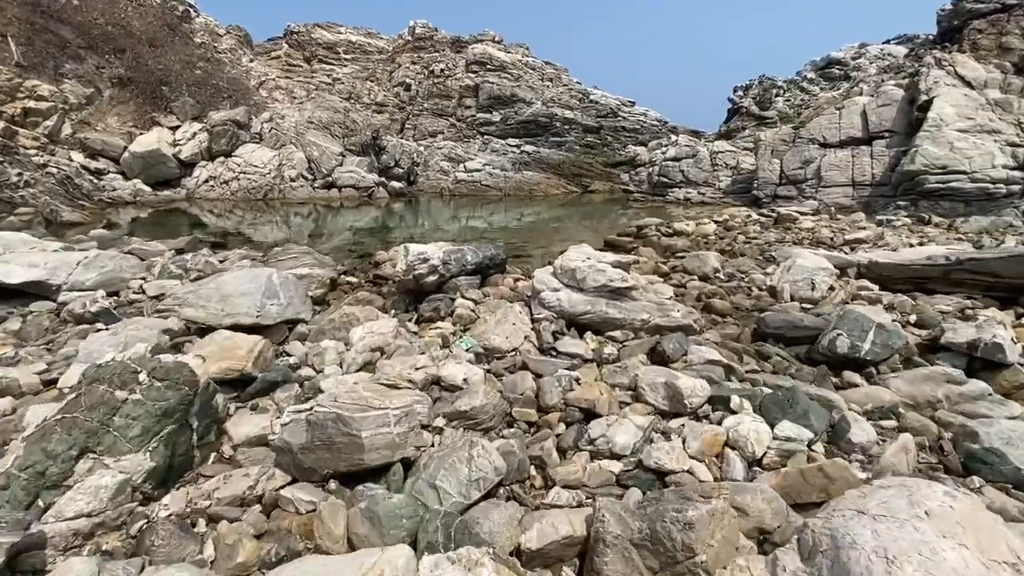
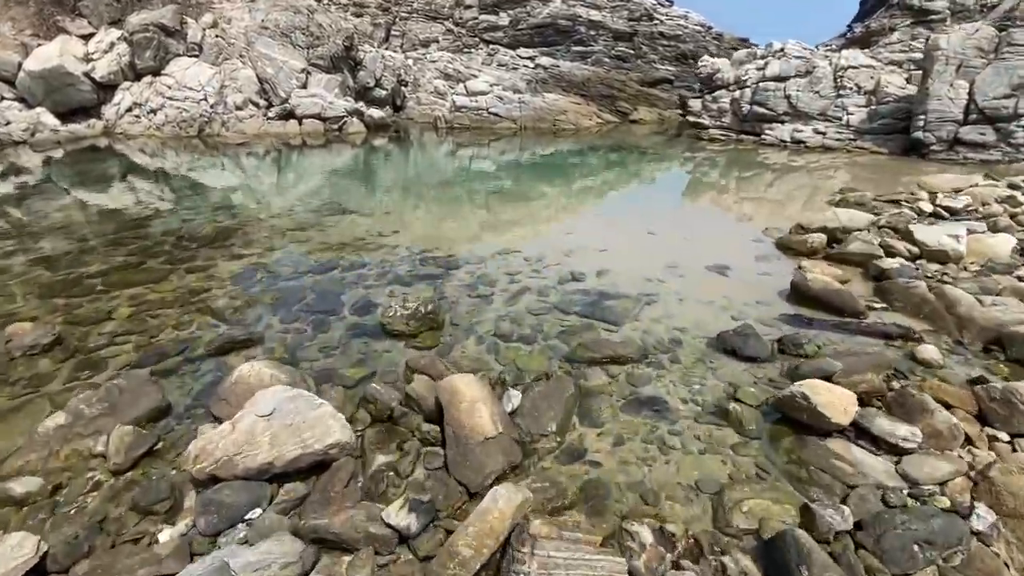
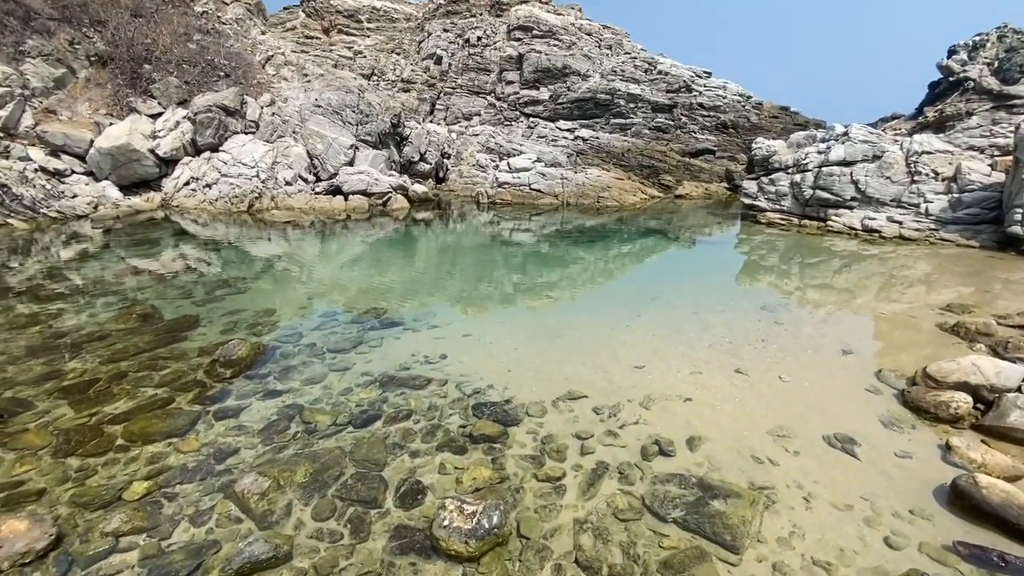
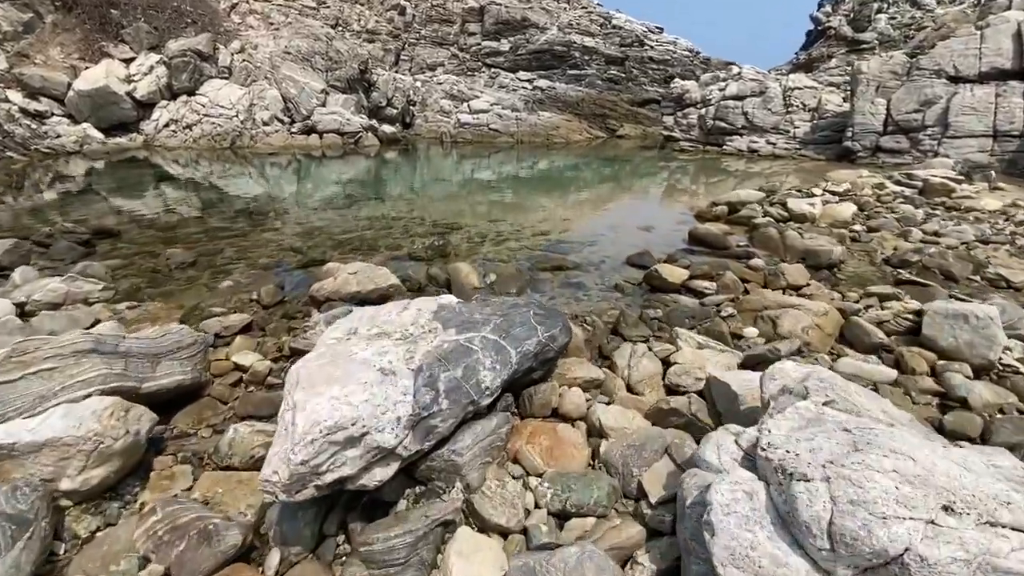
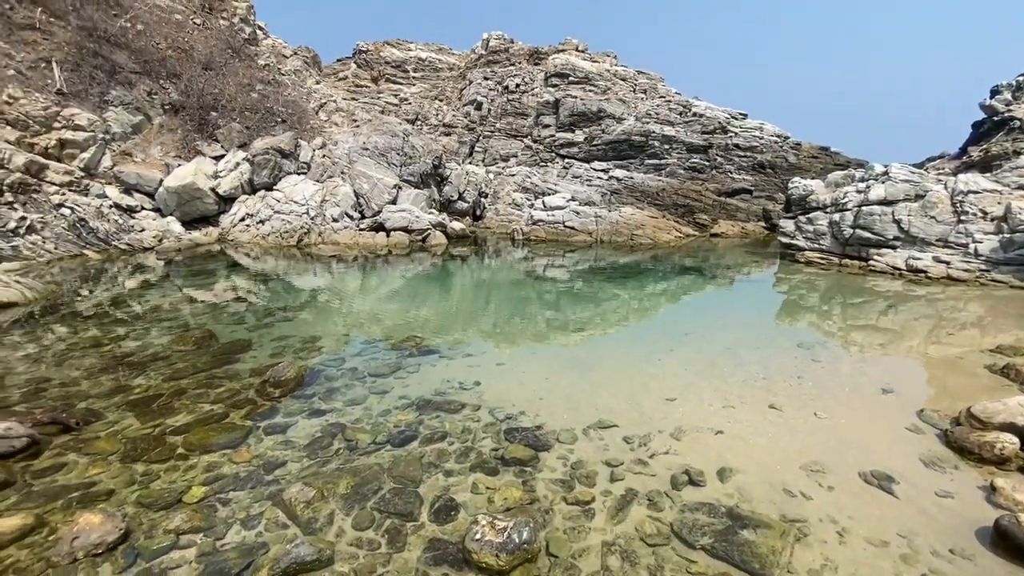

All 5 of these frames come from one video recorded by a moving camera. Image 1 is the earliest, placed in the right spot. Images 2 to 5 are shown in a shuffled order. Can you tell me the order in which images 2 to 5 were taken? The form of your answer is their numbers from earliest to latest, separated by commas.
4, 2, 3, 5
